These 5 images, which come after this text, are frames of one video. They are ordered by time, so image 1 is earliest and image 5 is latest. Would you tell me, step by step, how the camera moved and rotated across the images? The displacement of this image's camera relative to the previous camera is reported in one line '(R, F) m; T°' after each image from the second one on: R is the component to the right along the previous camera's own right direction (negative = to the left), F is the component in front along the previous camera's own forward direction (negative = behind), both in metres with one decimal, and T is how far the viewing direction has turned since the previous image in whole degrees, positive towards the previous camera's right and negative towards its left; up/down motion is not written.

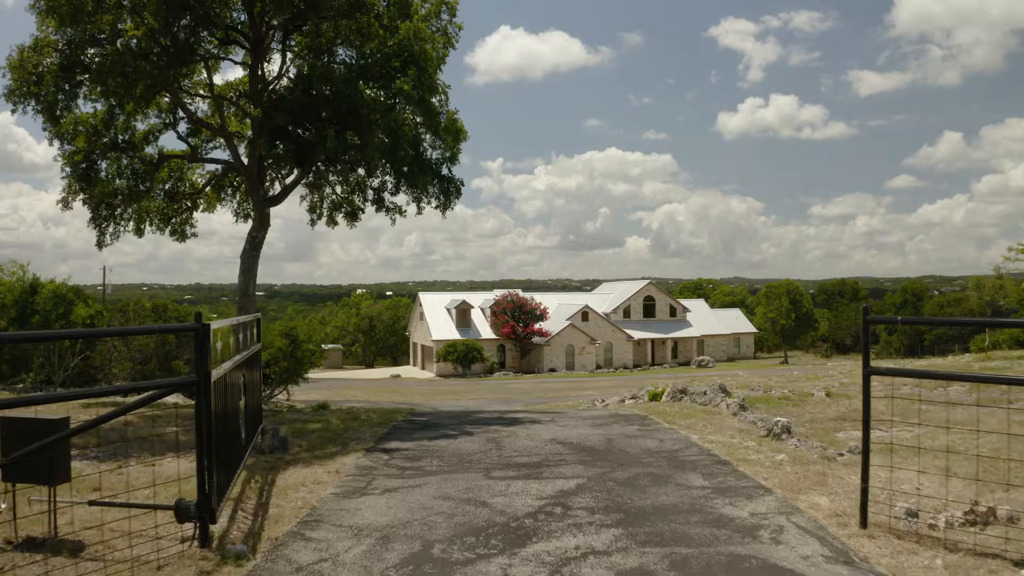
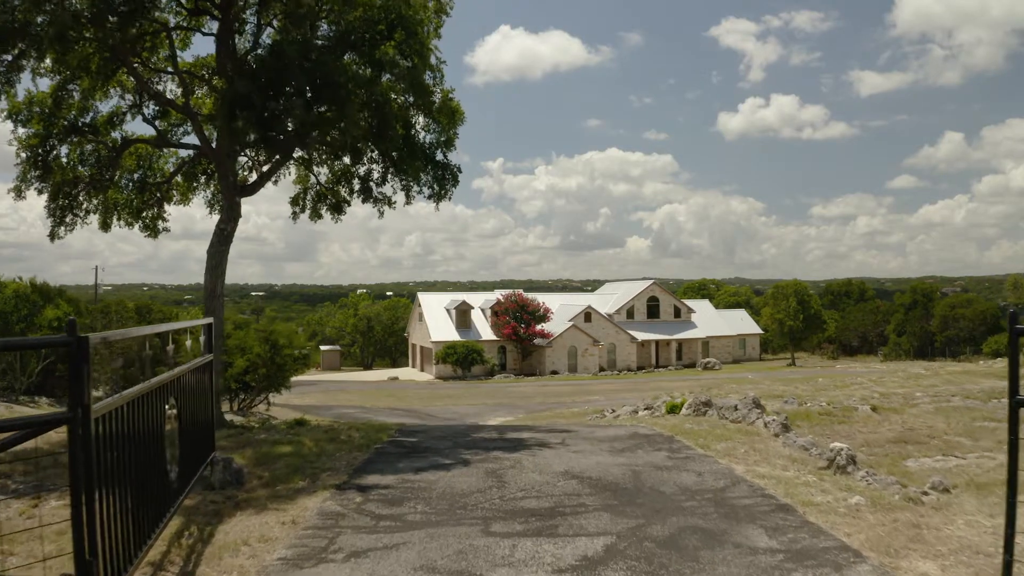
(-0.1, +2.1) m; 0°
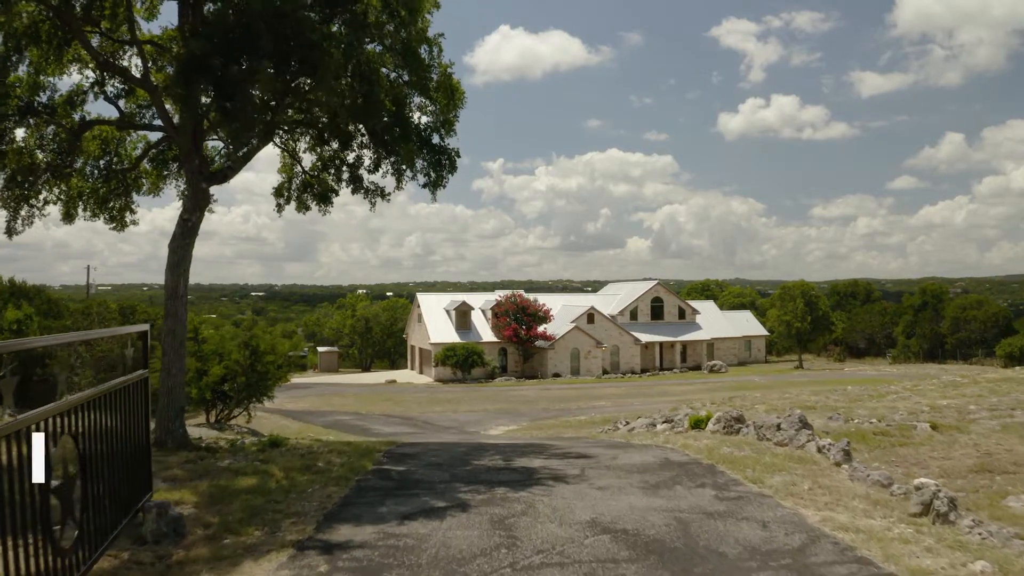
(-0.1, +2.0) m; 0°
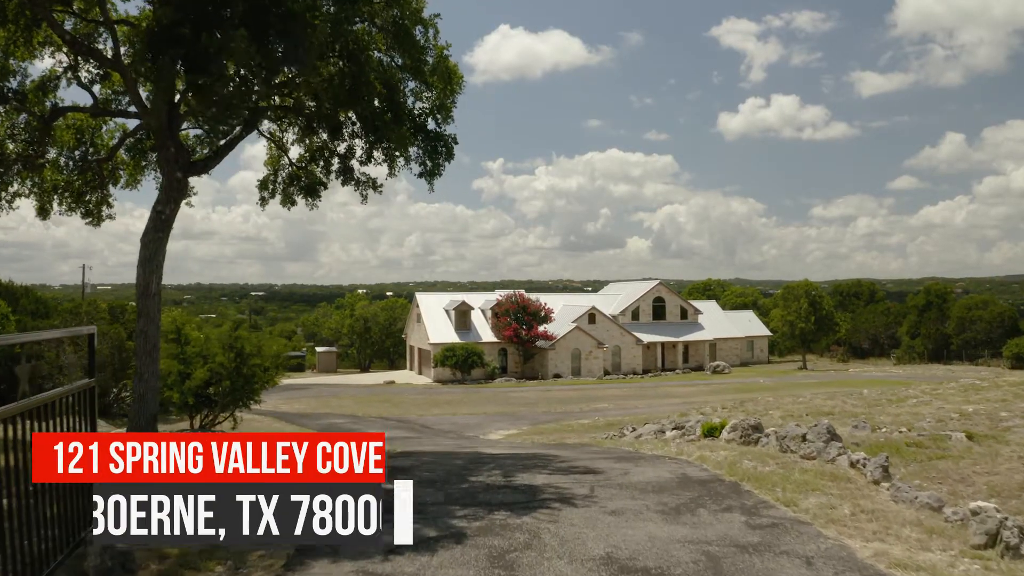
(0.0, +1.1) m; 0°
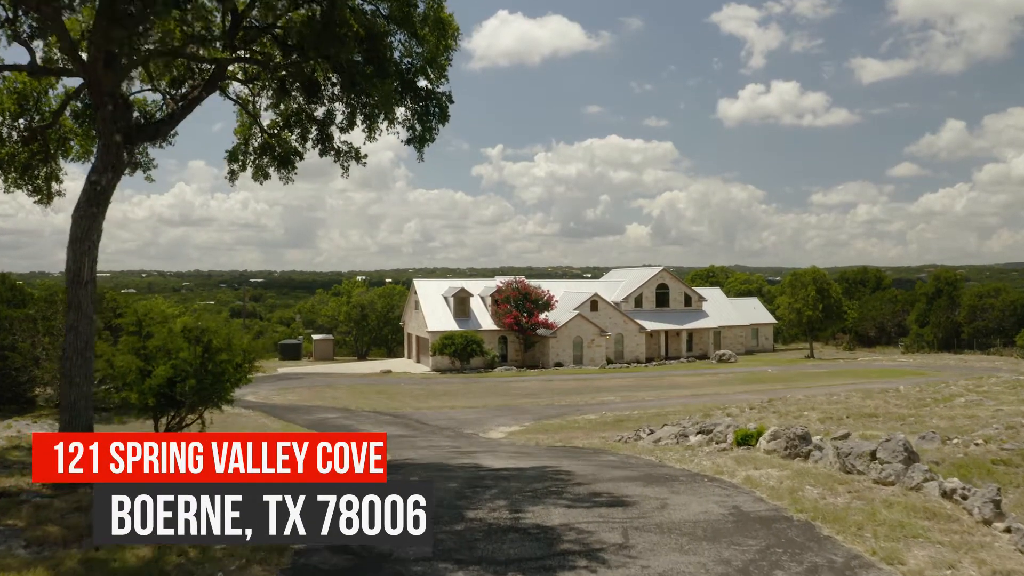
(-0.1, +2.1) m; 0°
